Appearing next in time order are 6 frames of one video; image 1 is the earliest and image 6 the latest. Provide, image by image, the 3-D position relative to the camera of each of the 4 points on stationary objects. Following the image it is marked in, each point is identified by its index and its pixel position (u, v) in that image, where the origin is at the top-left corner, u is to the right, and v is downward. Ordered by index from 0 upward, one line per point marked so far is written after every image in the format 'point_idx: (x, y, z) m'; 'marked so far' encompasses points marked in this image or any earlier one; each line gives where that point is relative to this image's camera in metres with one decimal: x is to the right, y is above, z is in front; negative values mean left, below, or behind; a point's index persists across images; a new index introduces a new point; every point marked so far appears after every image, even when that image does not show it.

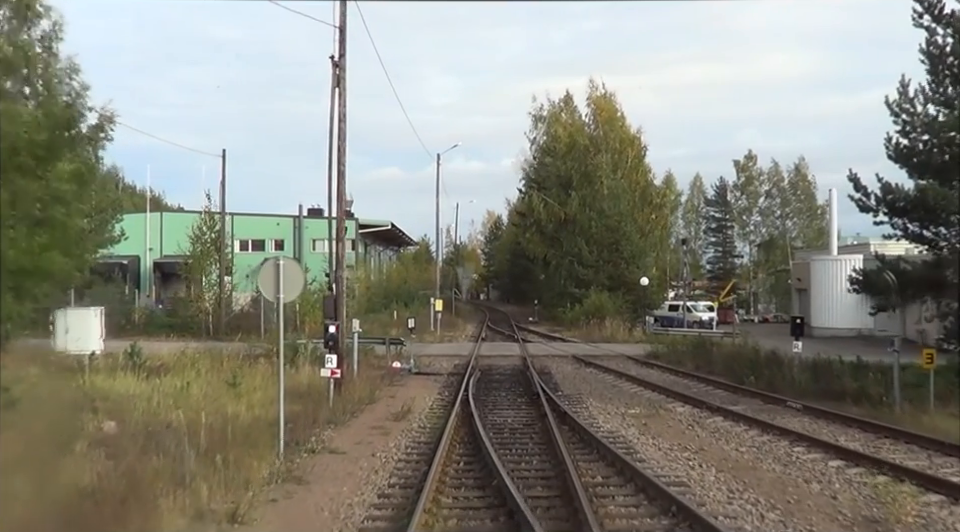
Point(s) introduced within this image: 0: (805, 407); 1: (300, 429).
0: (+6.3, -2.7, +16.3) m
1: (-2.9, -2.6, +13.5) m
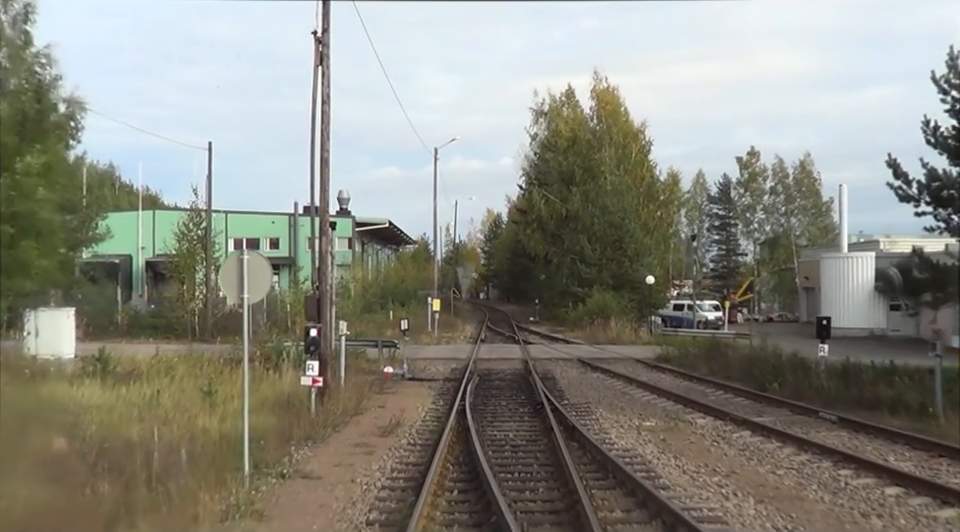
0: (+6.2, -2.7, +14.6) m
1: (-2.9, -2.6, +11.8) m
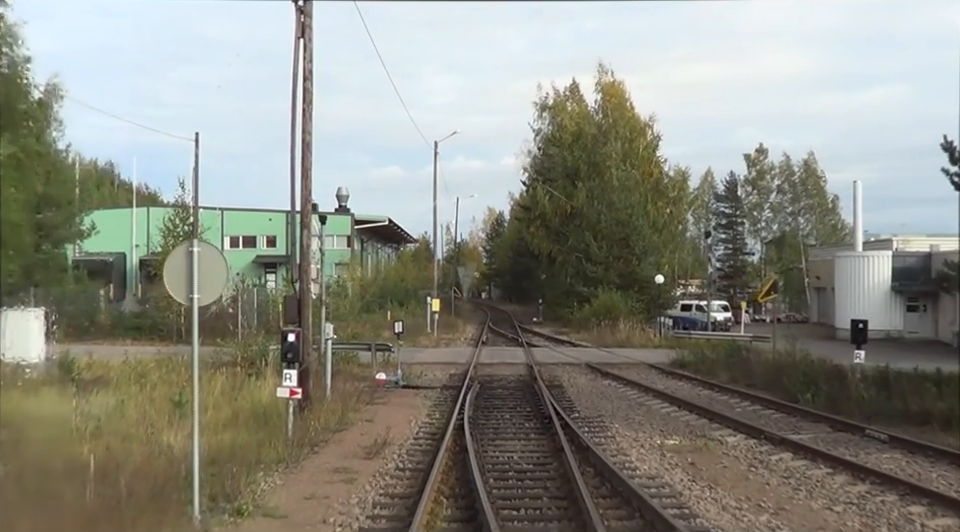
0: (+6.2, -2.6, +12.8) m
1: (-2.9, -2.5, +10.0) m
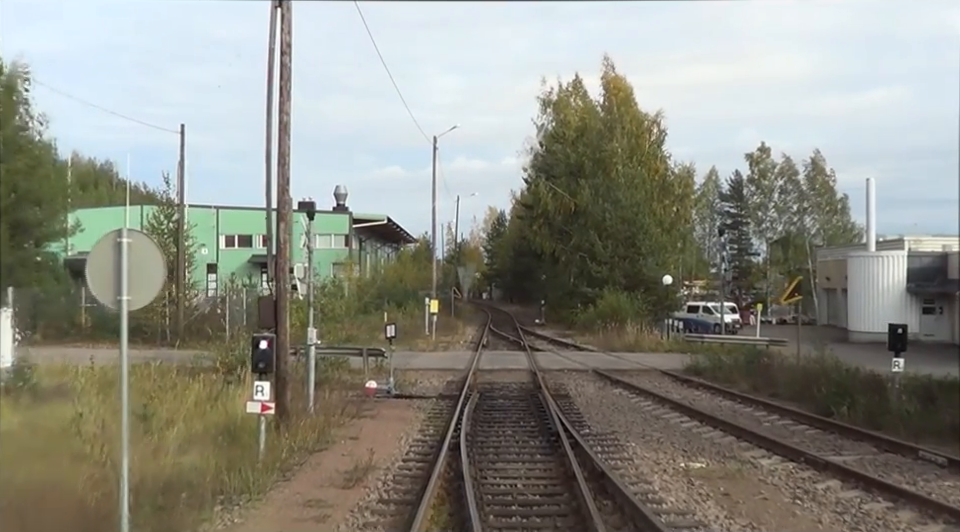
0: (+6.2, -2.6, +11.2) m
1: (-3.0, -2.5, +8.4) m
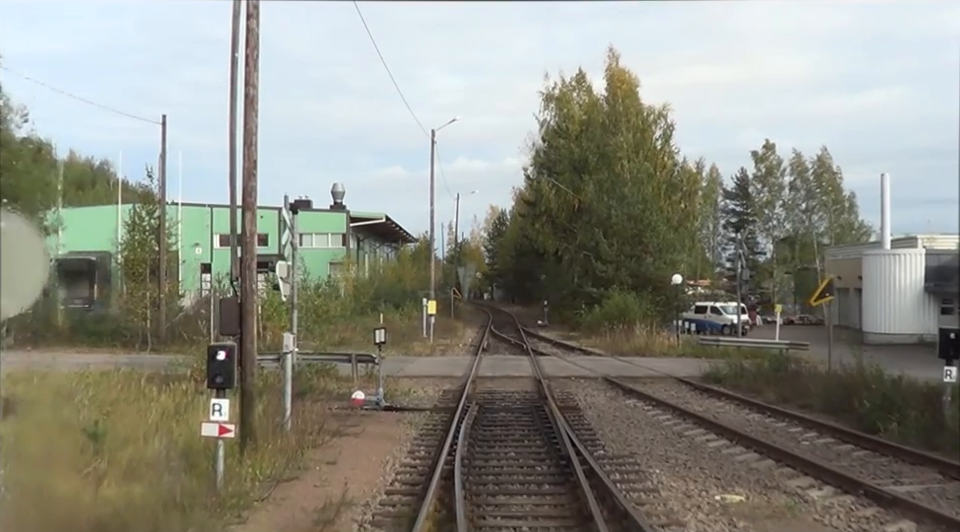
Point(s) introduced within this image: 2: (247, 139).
0: (+6.2, -2.5, +9.4) m
1: (-3.0, -2.4, +6.6) m
2: (-3.1, +1.7, +11.3) m
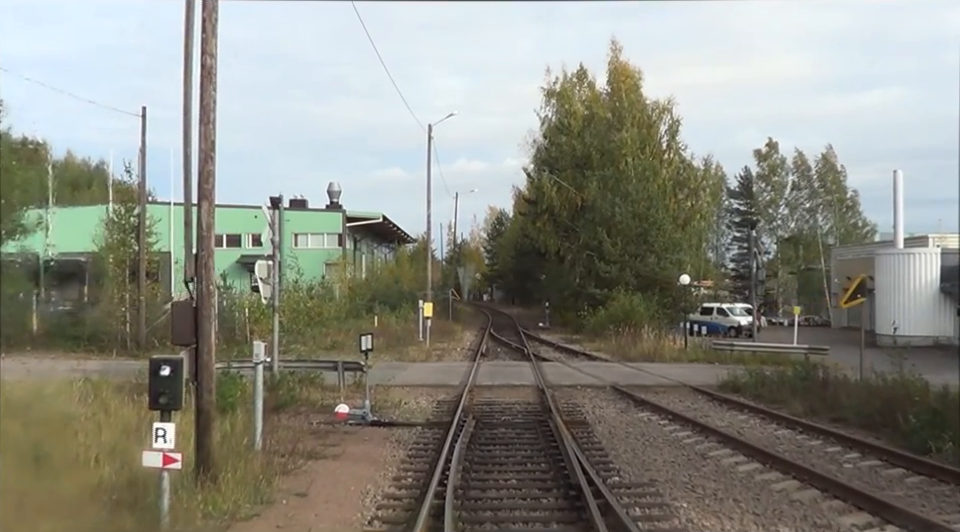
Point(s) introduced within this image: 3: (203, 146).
0: (+6.1, -2.5, +7.8) m
1: (-3.0, -2.4, +5.0) m
2: (-3.2, +1.7, +9.7) m
3: (-3.2, +1.4, +9.8) m
